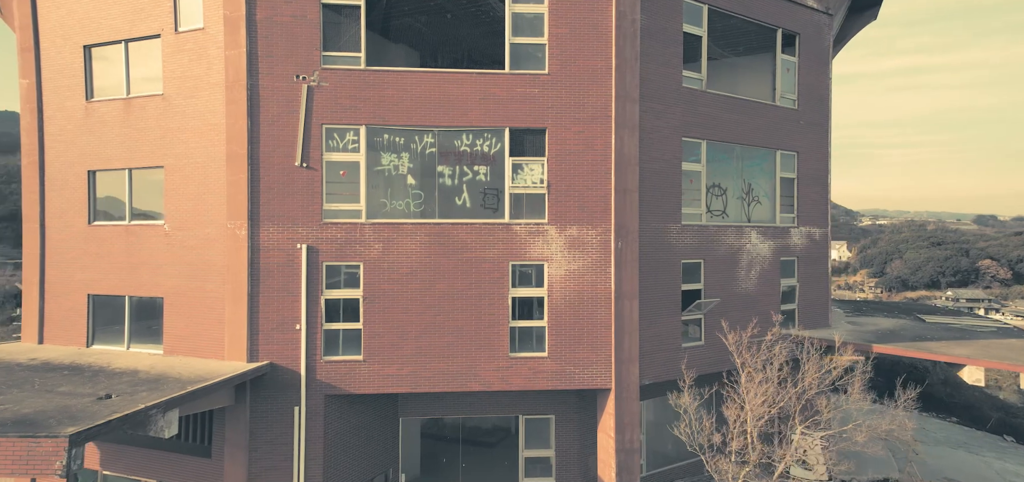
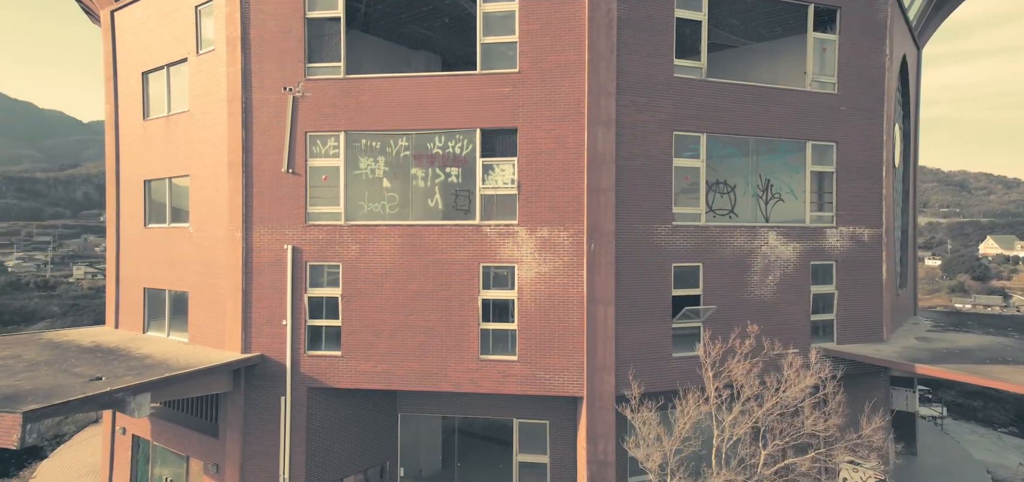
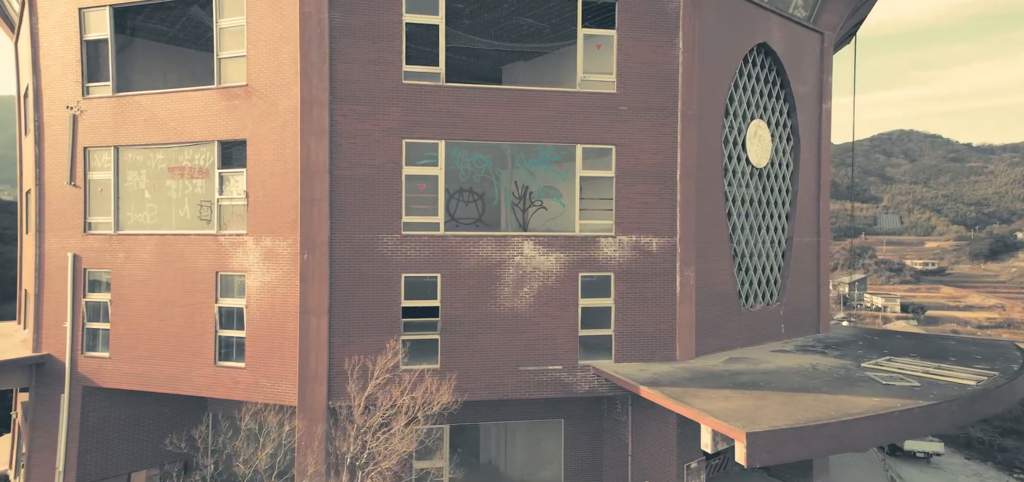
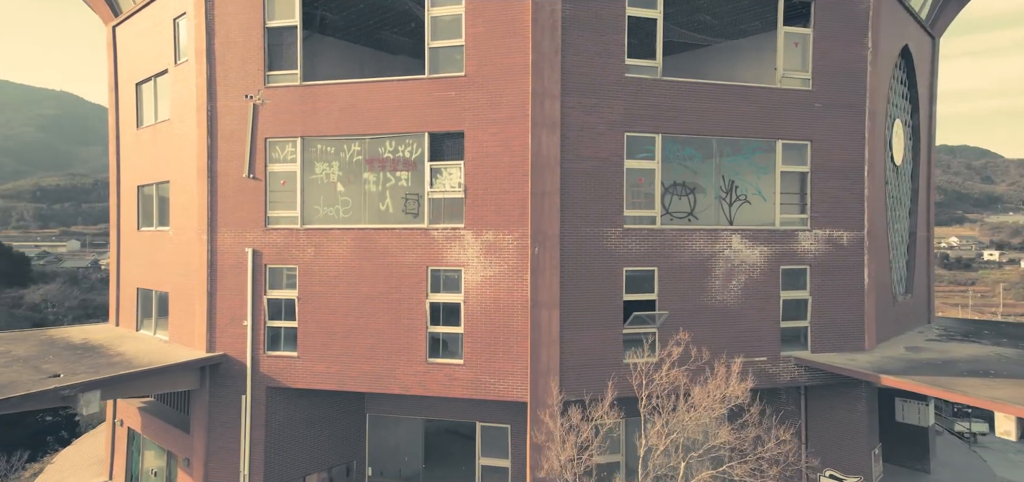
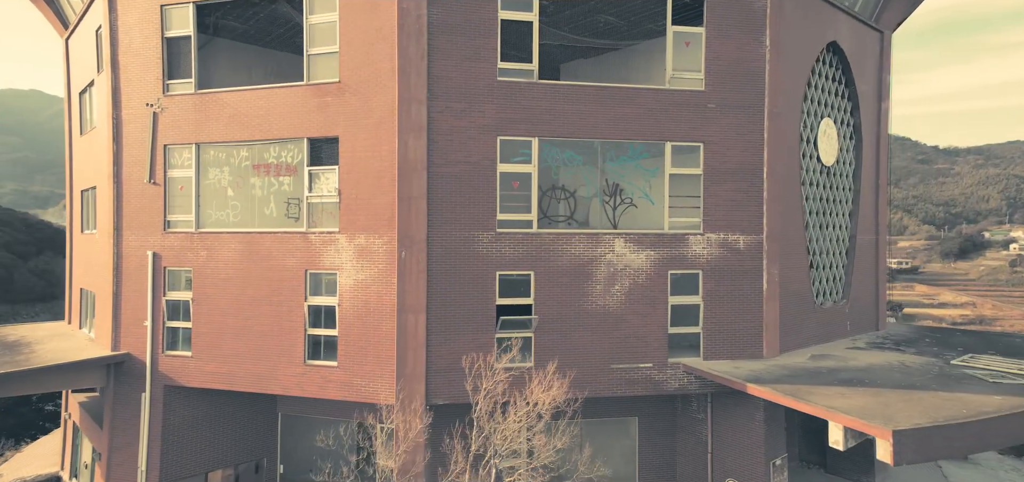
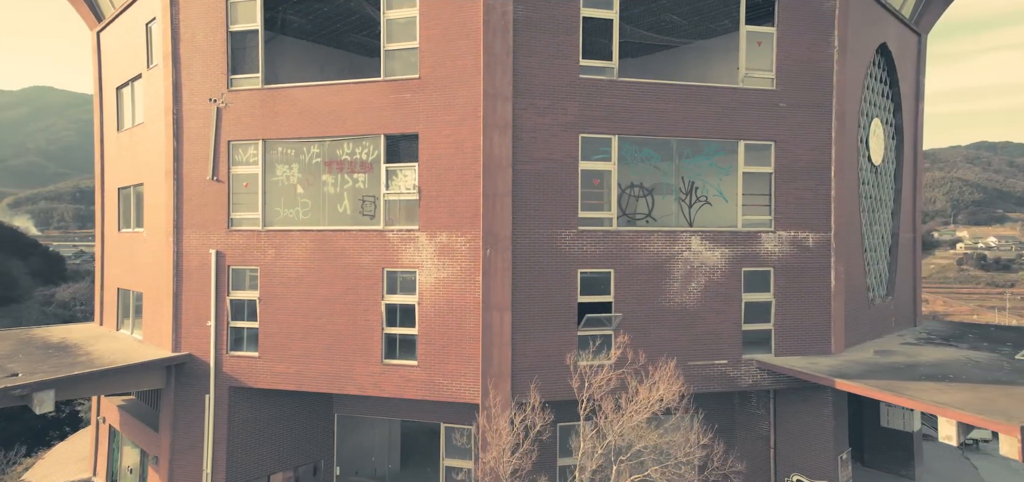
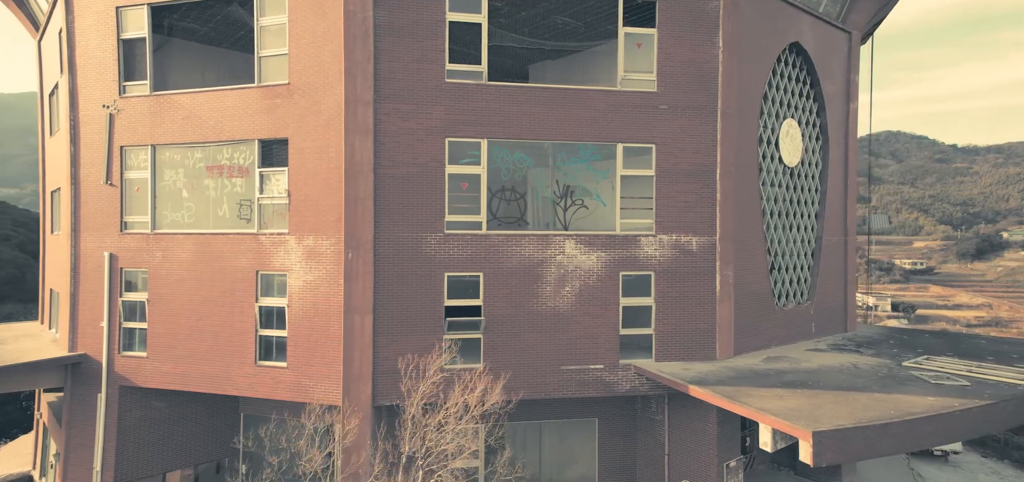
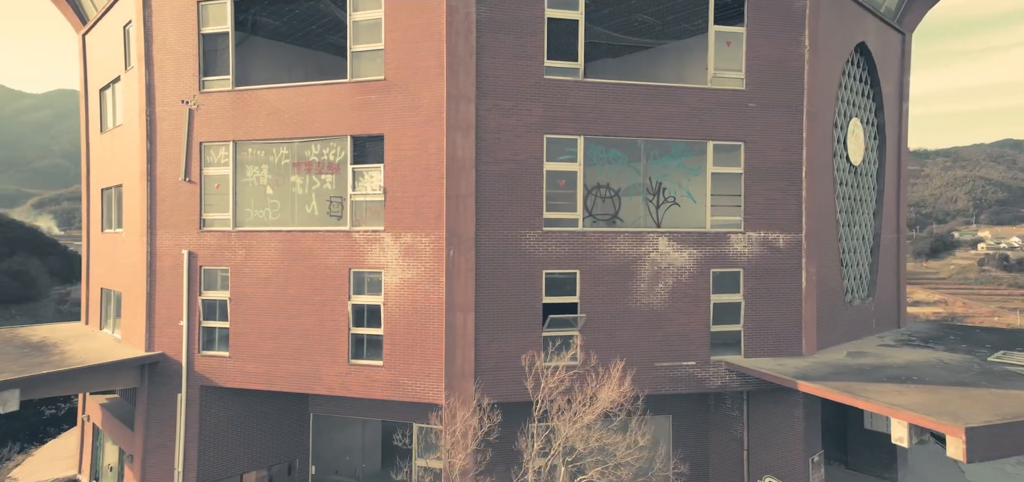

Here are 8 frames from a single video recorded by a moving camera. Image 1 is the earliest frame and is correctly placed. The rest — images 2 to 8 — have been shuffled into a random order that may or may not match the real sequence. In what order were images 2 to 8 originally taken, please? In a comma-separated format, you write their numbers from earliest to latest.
2, 4, 6, 8, 5, 7, 3
